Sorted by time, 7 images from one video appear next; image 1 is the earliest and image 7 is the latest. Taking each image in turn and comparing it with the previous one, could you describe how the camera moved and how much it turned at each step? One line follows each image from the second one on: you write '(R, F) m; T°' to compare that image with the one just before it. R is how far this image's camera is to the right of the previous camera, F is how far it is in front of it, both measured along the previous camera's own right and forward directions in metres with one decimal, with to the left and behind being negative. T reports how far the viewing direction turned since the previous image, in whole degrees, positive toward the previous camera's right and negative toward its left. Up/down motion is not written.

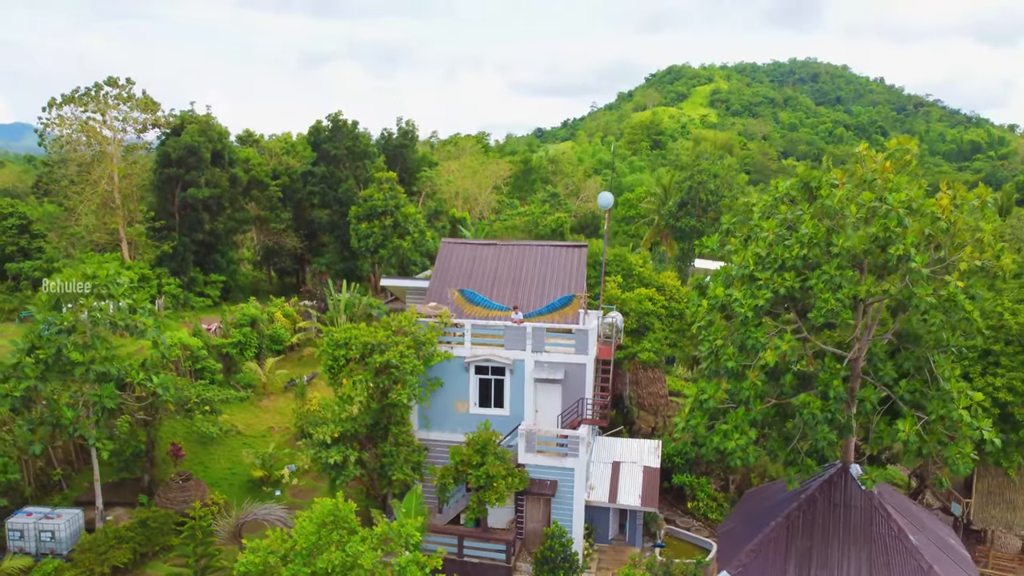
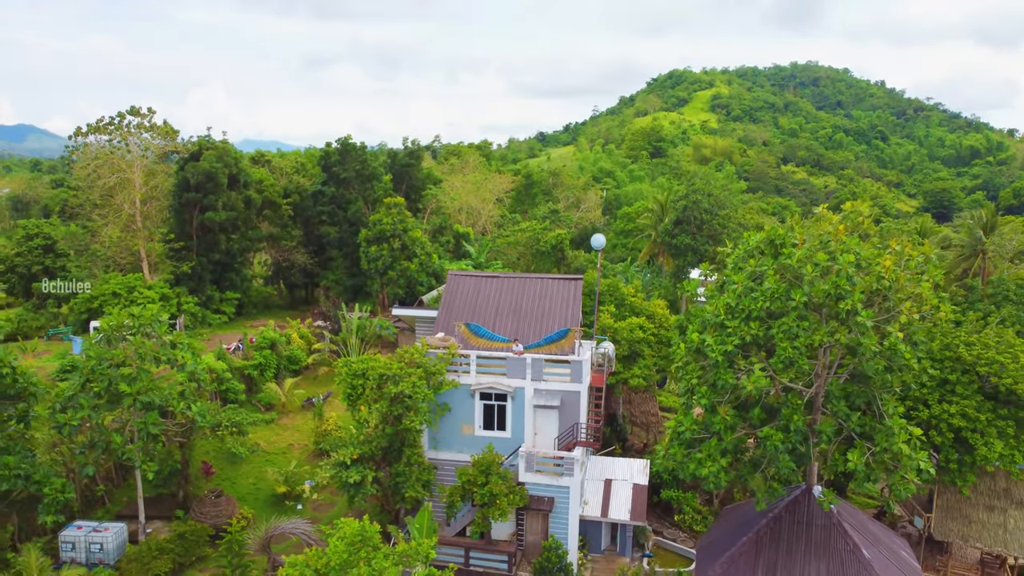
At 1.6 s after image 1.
(0.0, -1.4) m; 0°
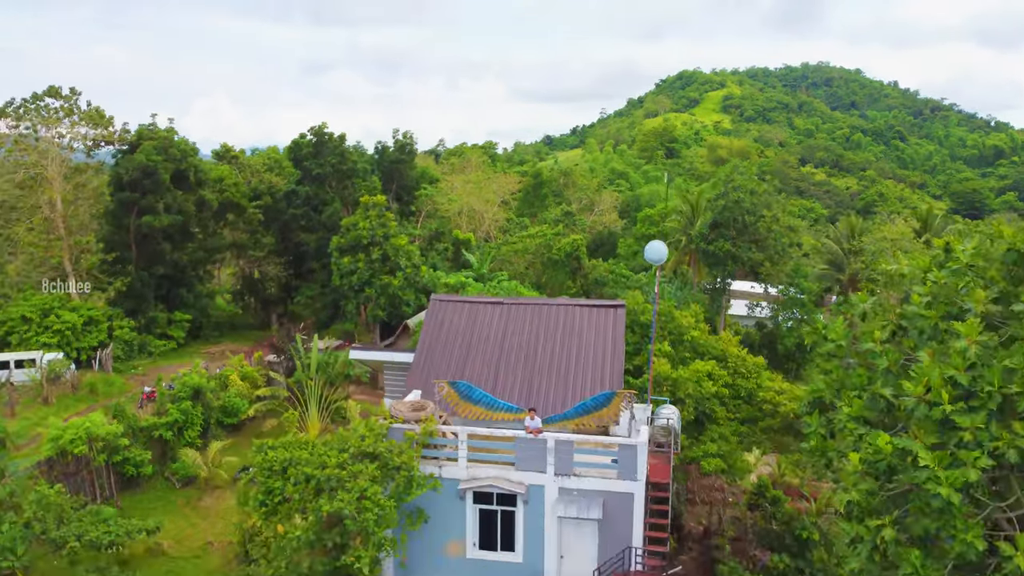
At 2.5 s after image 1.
(-0.1, +5.3) m; 0°
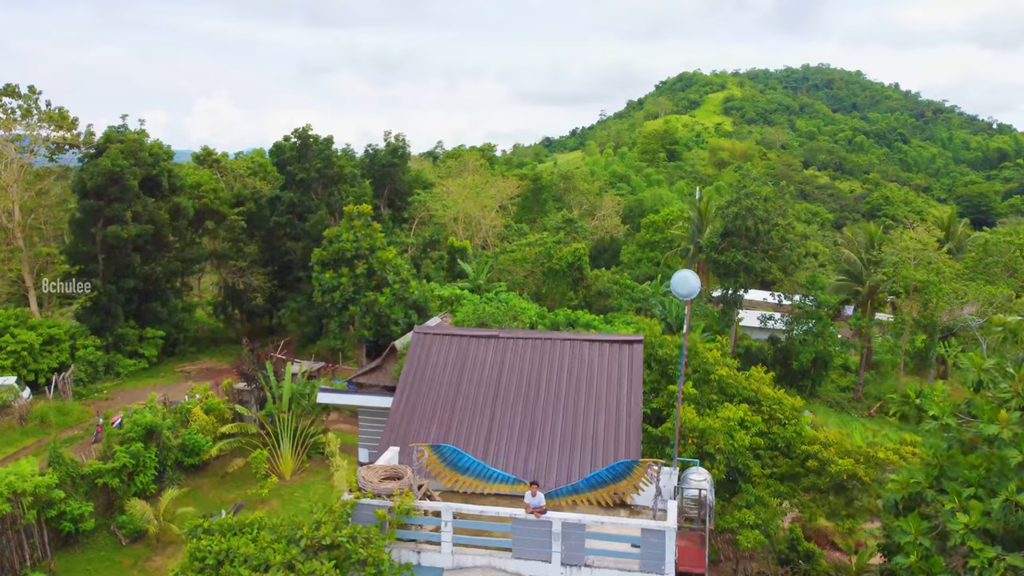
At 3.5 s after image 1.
(0.0, +1.8) m; 0°
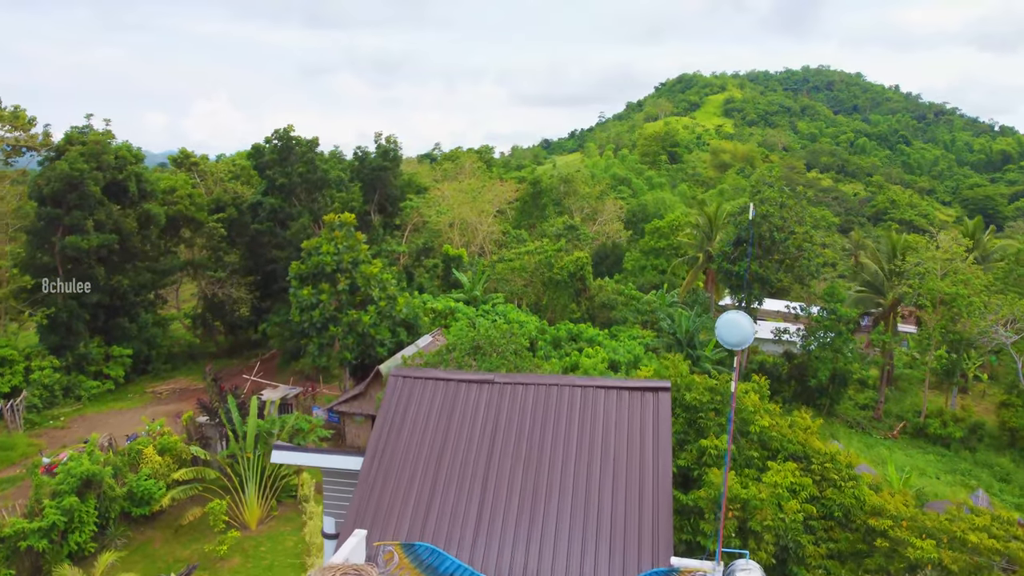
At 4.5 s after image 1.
(0.0, +1.8) m; 0°
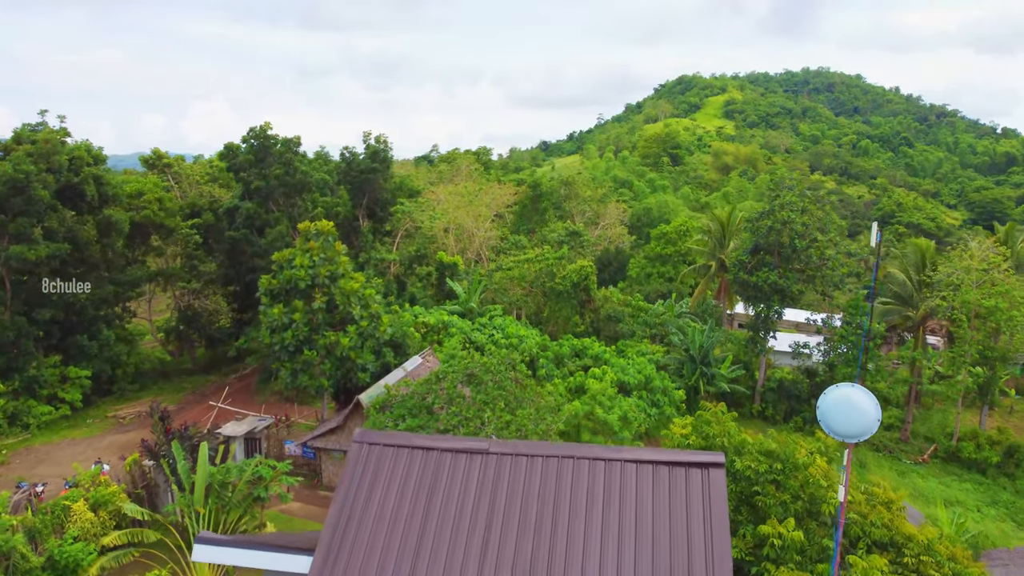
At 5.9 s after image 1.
(0.0, +2.0) m; 0°
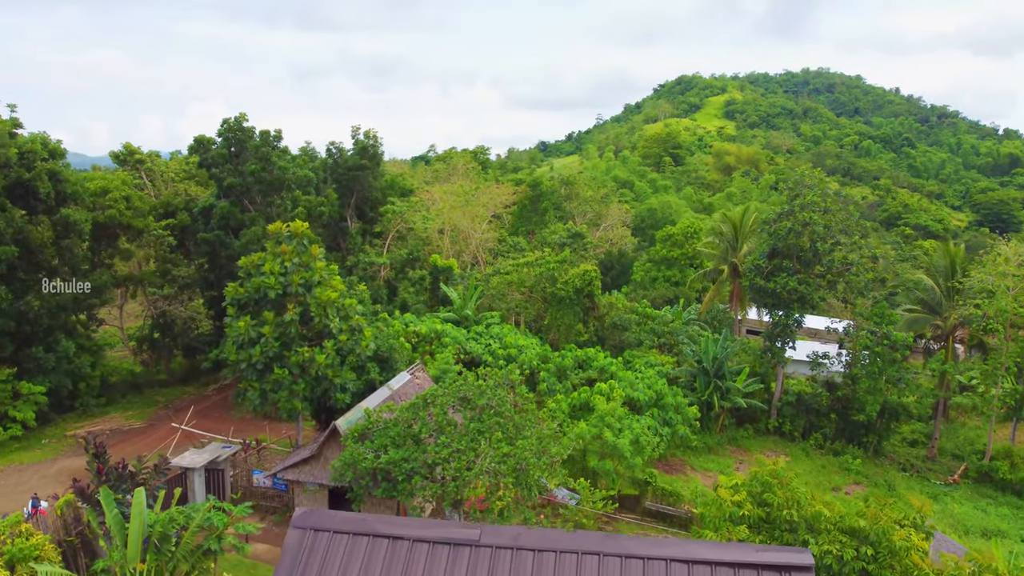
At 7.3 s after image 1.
(0.0, +1.8) m; 0°
